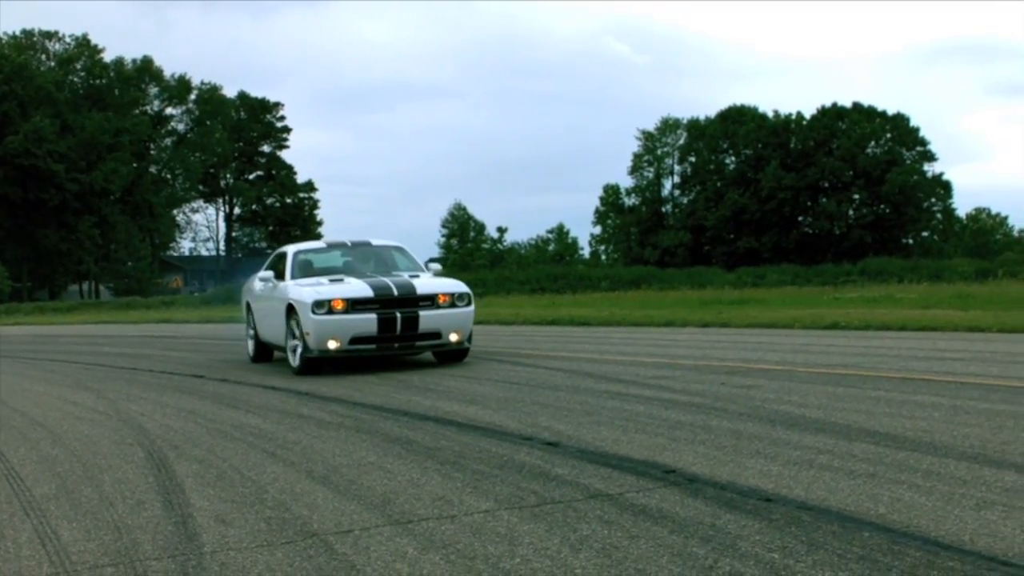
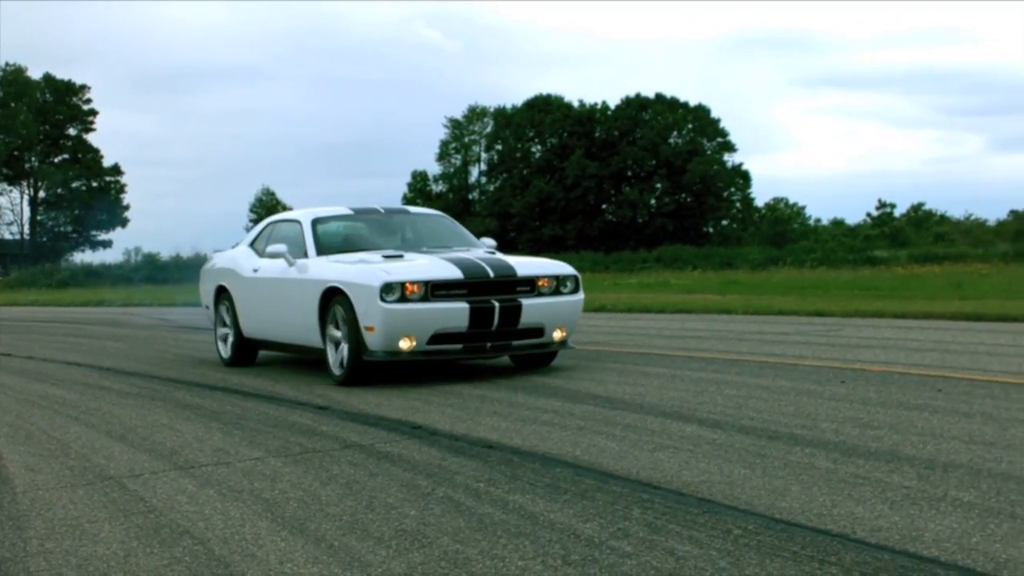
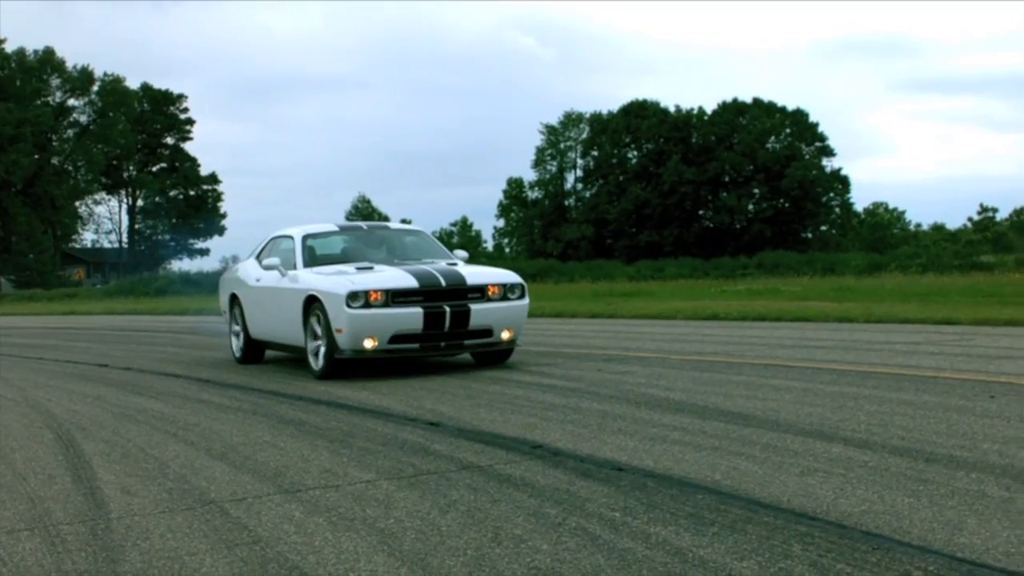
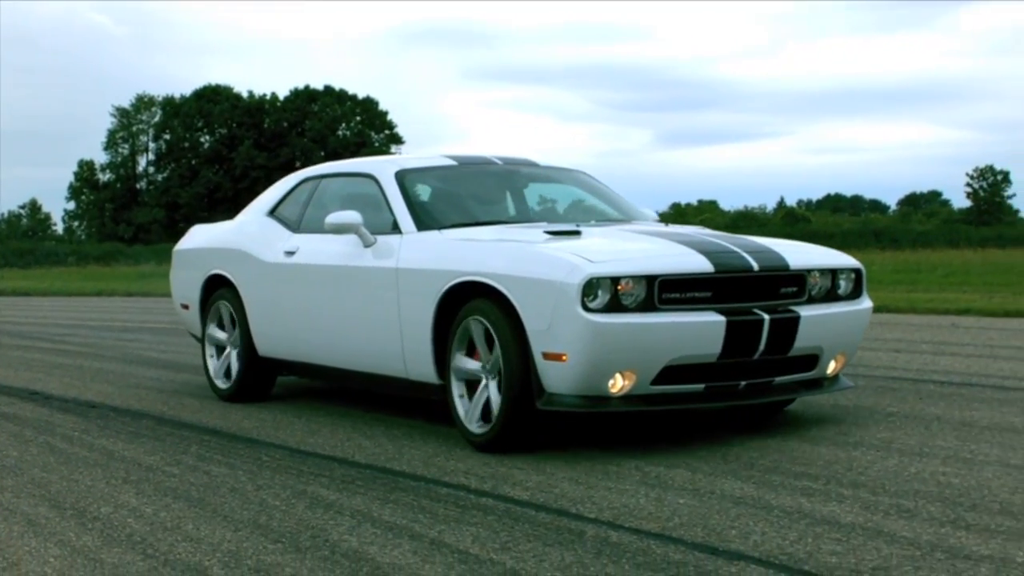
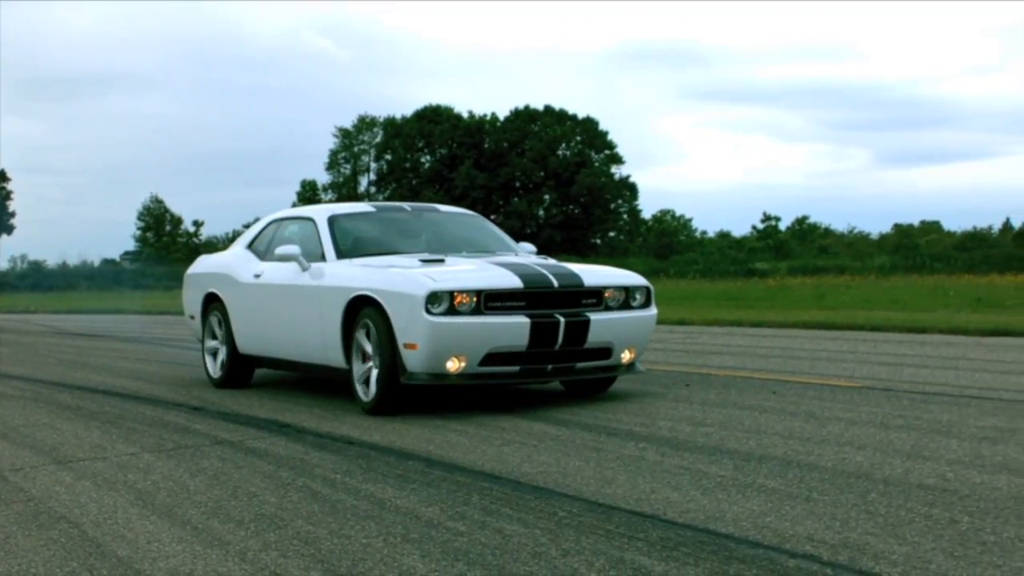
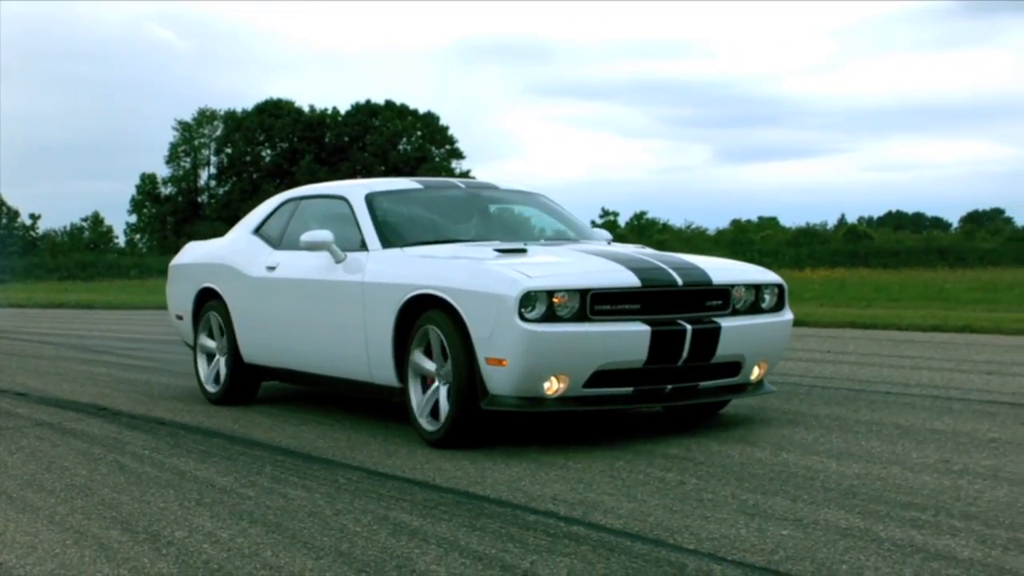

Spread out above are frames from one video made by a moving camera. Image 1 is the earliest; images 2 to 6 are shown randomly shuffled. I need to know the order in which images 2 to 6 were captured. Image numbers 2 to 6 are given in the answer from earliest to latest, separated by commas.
3, 2, 5, 6, 4
